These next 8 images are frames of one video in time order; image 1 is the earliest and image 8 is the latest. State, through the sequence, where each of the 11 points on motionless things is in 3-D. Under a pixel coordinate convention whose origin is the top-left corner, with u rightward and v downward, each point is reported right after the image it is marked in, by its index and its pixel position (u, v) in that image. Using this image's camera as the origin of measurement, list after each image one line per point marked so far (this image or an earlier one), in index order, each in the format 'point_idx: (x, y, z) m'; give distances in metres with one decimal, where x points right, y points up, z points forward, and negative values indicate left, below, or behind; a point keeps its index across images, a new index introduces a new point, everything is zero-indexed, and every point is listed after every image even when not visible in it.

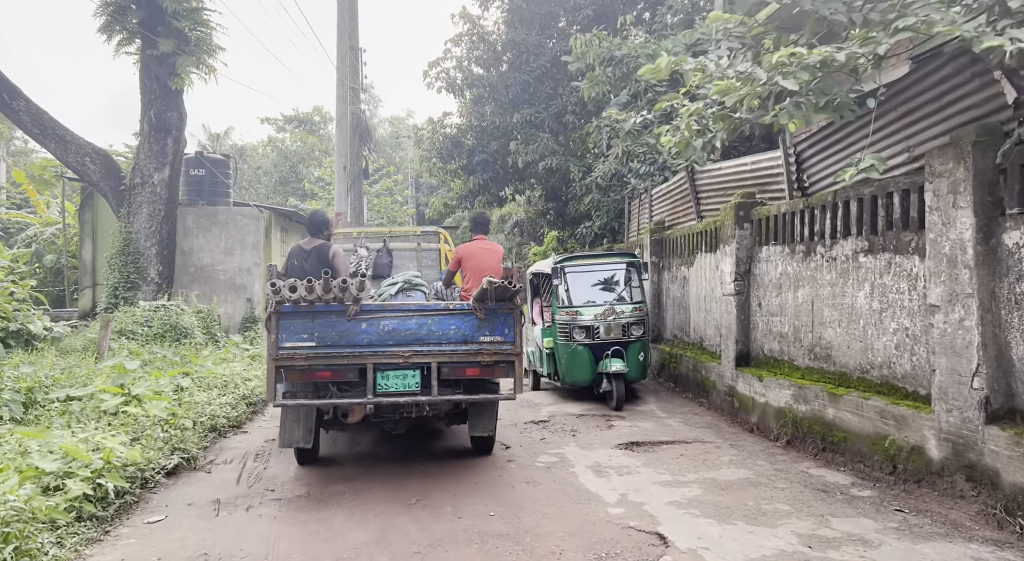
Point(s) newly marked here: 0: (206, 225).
0: (-6.4, +1.2, +16.4) m
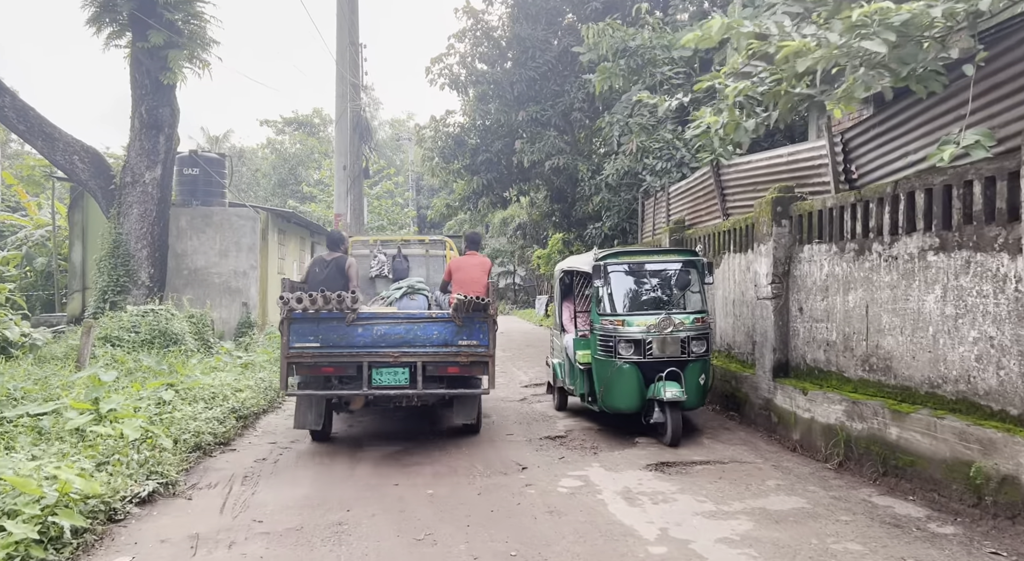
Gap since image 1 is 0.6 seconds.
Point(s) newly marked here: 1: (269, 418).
0: (-6.3, +1.1, +15.8) m
1: (-2.5, -1.4, +8.0) m
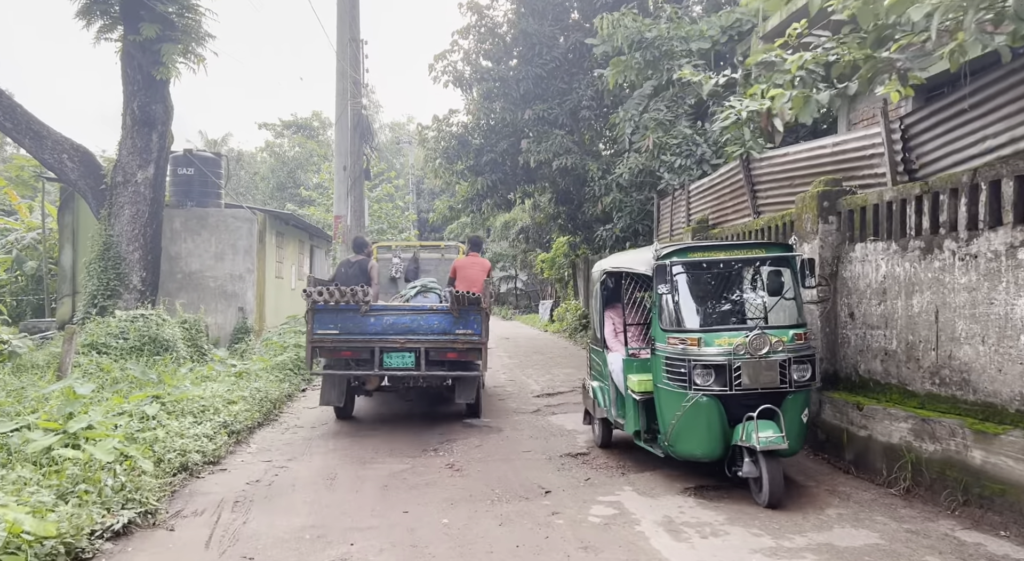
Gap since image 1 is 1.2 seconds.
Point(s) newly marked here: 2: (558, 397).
0: (-6.2, +1.0, +15.2) m
1: (-2.3, -1.4, +7.4) m
2: (+0.6, -1.5, +9.7) m
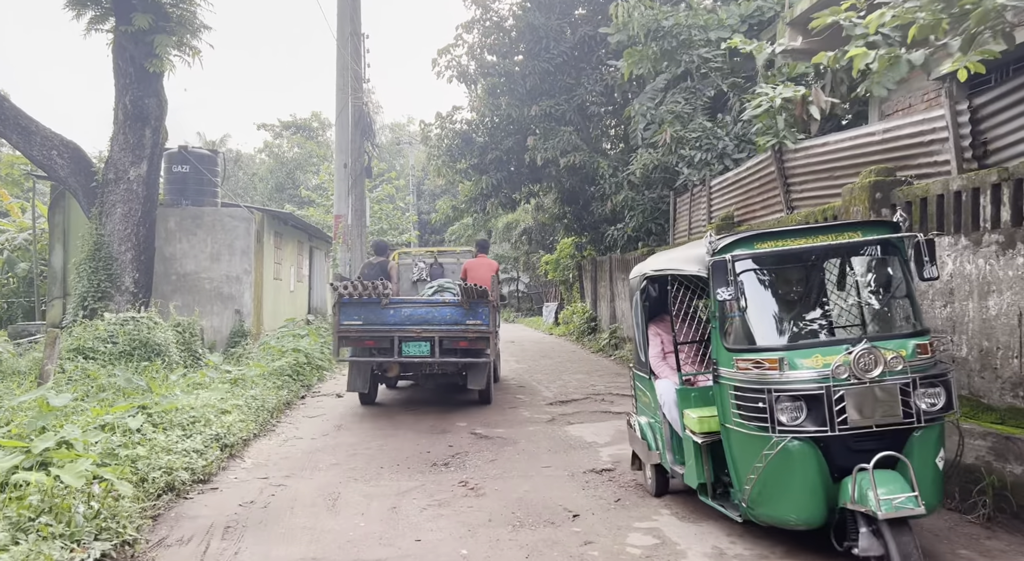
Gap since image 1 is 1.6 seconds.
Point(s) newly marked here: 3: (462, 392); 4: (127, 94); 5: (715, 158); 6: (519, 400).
0: (-6.0, +1.0, +14.6) m
1: (-2.2, -1.4, +6.8) m
2: (+0.7, -1.5, +9.1) m
3: (-0.7, -1.5, +10.4) m
4: (-6.6, +3.2, +13.2) m
5: (+2.6, +1.6, +10.0) m
6: (+0.1, -1.5, +9.7) m
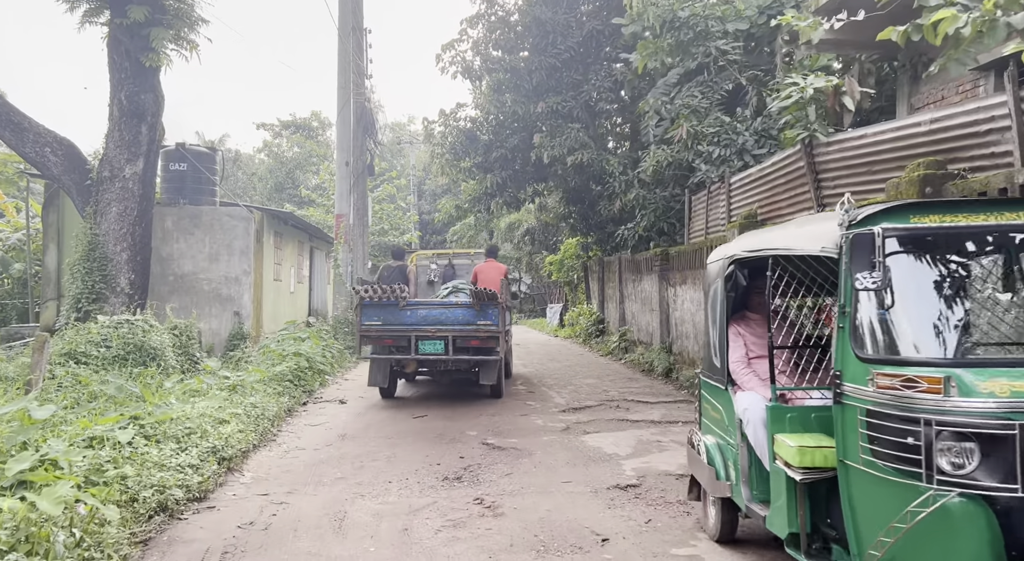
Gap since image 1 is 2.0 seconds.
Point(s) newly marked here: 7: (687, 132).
0: (-5.9, +1.0, +14.2) m
1: (-2.1, -1.4, +6.4) m
2: (+0.9, -1.5, +8.7) m
3: (-0.5, -1.5, +10.0) m
4: (-6.4, +3.1, +12.8) m
5: (+2.7, +1.6, +9.6) m
6: (+0.2, -1.5, +9.3) m
7: (+2.2, +1.9, +9.8) m
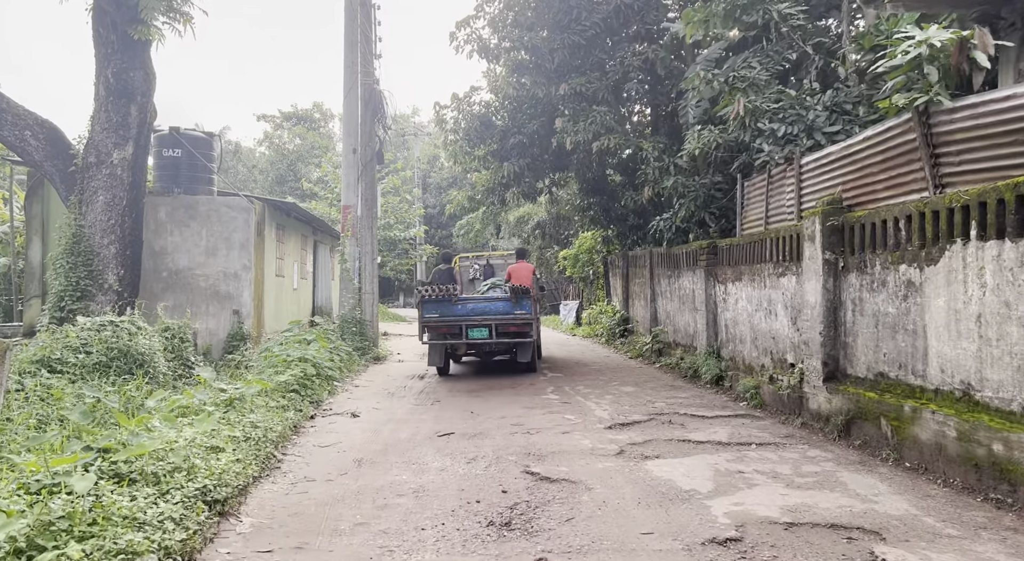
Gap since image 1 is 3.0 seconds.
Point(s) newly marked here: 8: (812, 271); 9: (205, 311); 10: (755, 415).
0: (-5.5, +1.1, +13.0) m
1: (-1.7, -1.4, +5.3) m
2: (+1.2, -1.4, +7.6) m
3: (-0.1, -1.5, +8.8) m
4: (-6.0, +3.2, +11.6) m
5: (+3.1, +1.6, +8.4) m
6: (+0.6, -1.5, +8.2) m
7: (+2.6, +1.9, +8.7) m
8: (+2.7, +0.1, +7.0) m
9: (-5.2, -0.5, +13.1) m
10: (+2.5, -1.4, +7.9) m
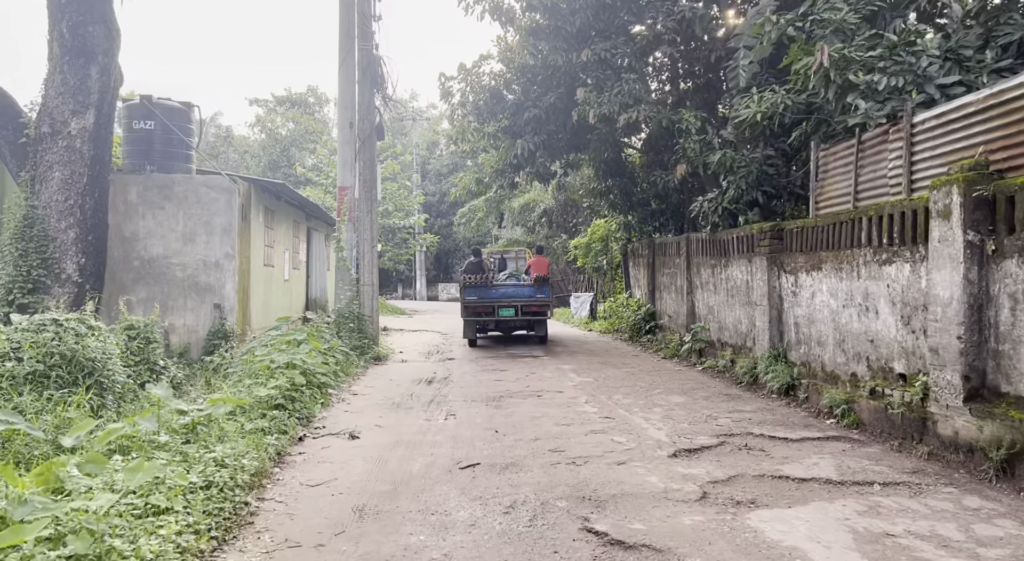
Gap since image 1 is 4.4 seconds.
0: (-5.2, +1.2, +11.4) m
1: (-1.4, -1.4, +3.7) m
2: (+1.6, -1.4, +6.0) m
3: (+0.2, -1.4, +7.3) m
4: (-5.7, +3.3, +10.0) m
5: (+3.4, +1.7, +6.8) m
6: (+0.9, -1.4, +6.6) m
7: (+2.9, +2.0, +7.0) m
8: (+3.0, +0.2, +5.4) m
9: (-4.9, -0.4, +11.4) m
10: (+2.8, -1.3, +6.3) m
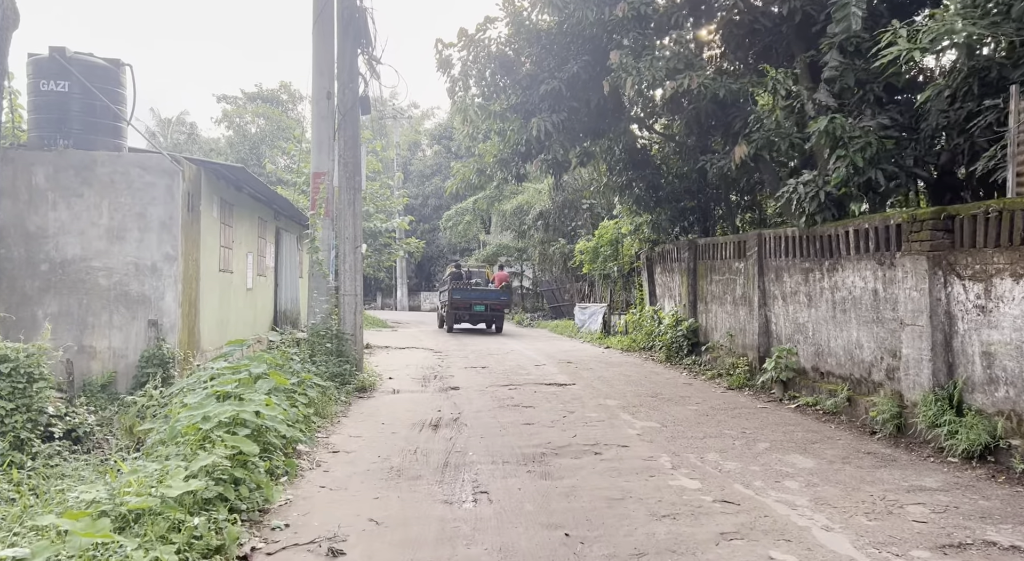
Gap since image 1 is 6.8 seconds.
0: (-4.9, +1.1, +8.5) m
1: (-0.8, -1.4, +0.9) m
2: (+2.0, -1.4, +3.3) m
3: (+0.6, -1.4, +4.5) m
4: (-5.4, +3.2, +7.1) m
5: (+3.9, +1.6, +4.2) m
6: (+1.4, -1.4, +3.9) m
7: (+3.4, +2.0, +4.4) m
8: (+3.5, +0.1, +2.8) m
9: (-4.5, -0.5, +8.6) m
10: (+3.3, -1.3, +3.6) m
